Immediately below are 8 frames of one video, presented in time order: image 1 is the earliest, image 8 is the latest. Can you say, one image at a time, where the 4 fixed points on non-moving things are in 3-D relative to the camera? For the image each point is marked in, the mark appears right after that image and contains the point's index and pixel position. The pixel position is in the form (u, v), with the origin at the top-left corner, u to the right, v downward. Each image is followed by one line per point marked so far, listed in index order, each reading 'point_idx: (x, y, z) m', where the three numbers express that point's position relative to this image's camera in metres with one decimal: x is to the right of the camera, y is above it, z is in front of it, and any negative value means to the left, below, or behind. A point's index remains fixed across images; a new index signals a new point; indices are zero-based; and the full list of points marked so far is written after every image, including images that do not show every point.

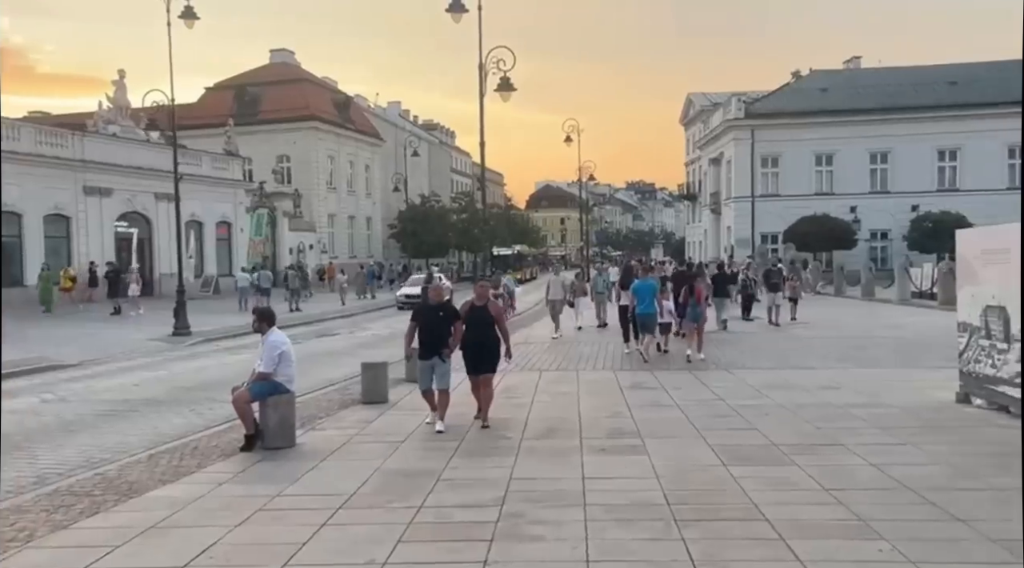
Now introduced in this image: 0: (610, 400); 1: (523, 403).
0: (+1.2, -1.5, +11.7) m
1: (+0.1, -1.5, +11.7) m
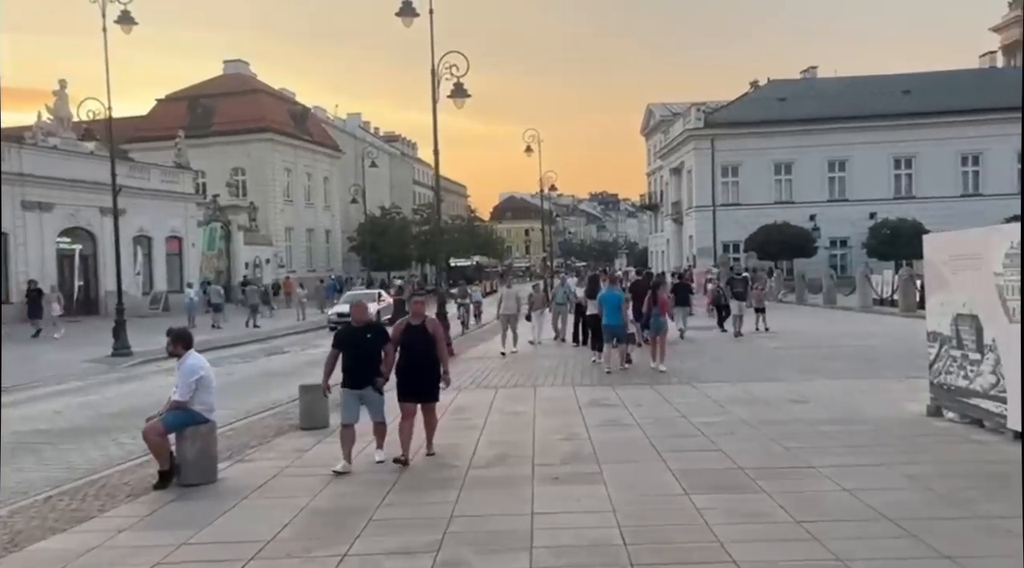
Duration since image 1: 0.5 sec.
0: (+0.6, -1.6, +11.0) m
1: (-0.5, -1.7, +11.0) m
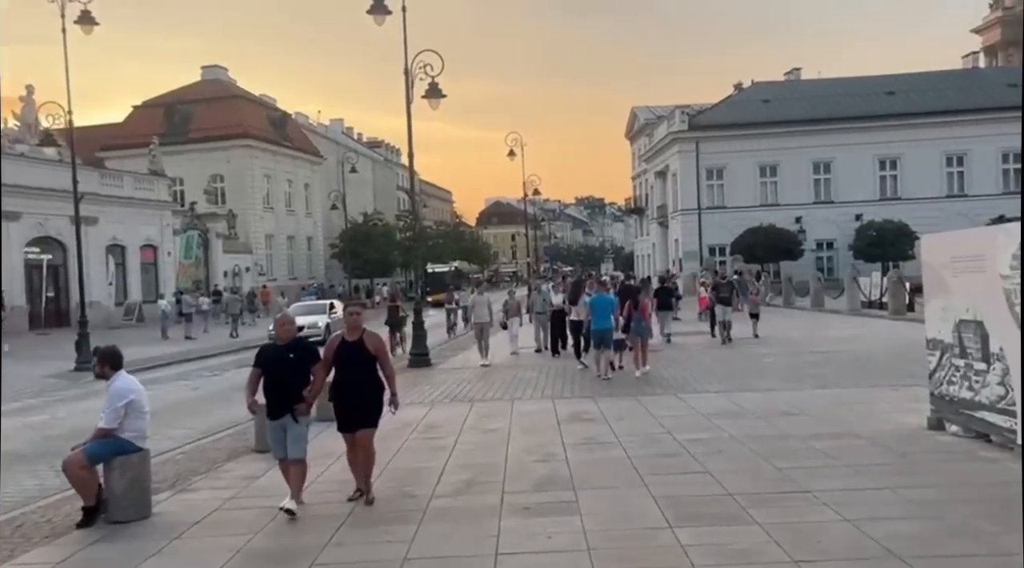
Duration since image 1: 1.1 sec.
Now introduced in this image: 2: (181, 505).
0: (+0.3, -1.7, +10.3) m
1: (-0.8, -1.8, +10.2) m
2: (-2.6, -1.8, +7.4) m
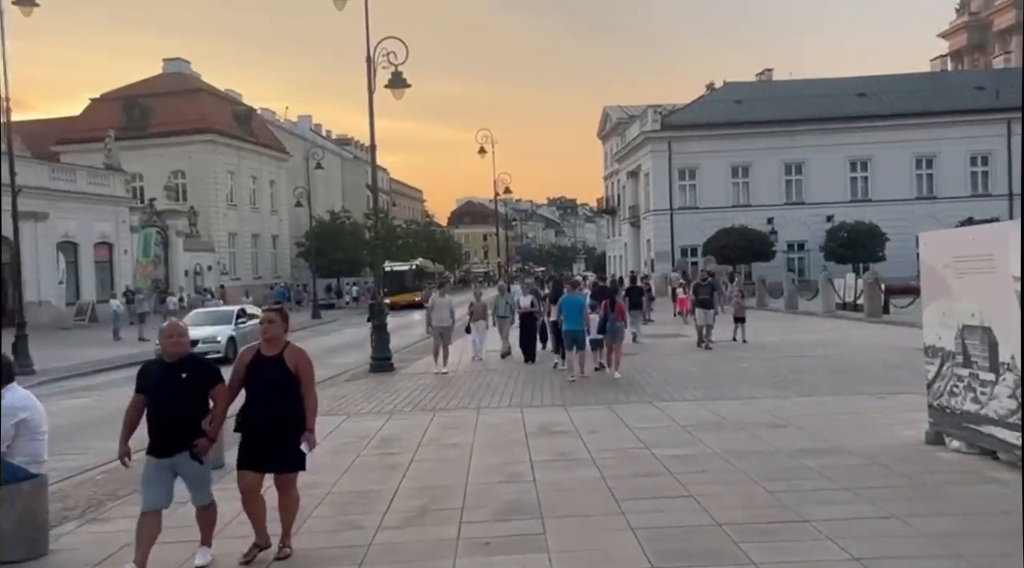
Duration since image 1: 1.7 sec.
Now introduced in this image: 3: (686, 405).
0: (0.0, -1.7, +9.4) m
1: (-1.1, -1.8, +9.3) m
2: (-2.9, -1.8, +6.4) m
3: (+2.3, -1.6, +12.2) m
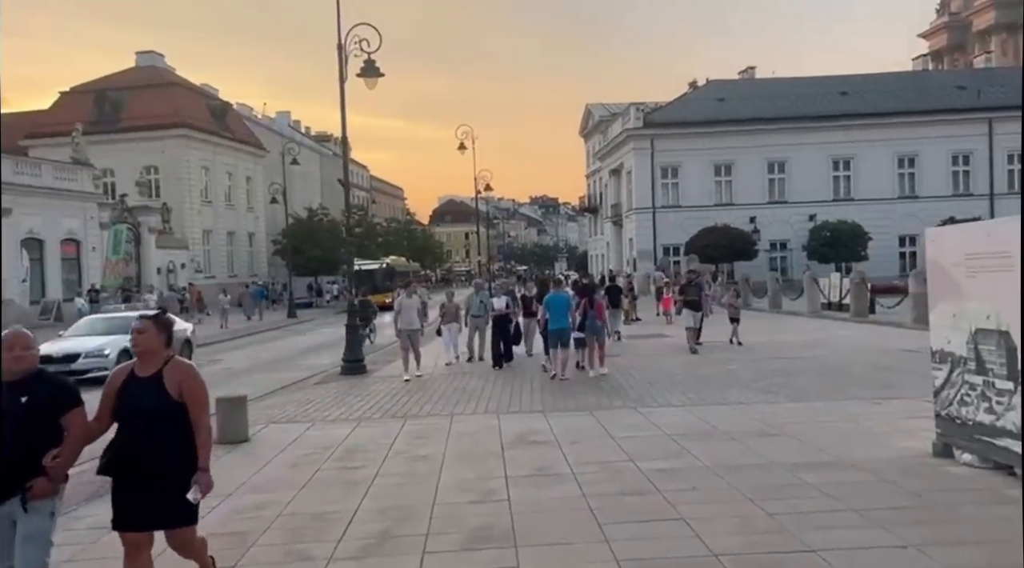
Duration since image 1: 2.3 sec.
0: (-0.3, -1.7, +8.6) m
1: (-1.4, -1.8, +8.5) m
2: (-3.1, -1.7, +5.6) m
3: (+2.0, -1.6, +11.5) m
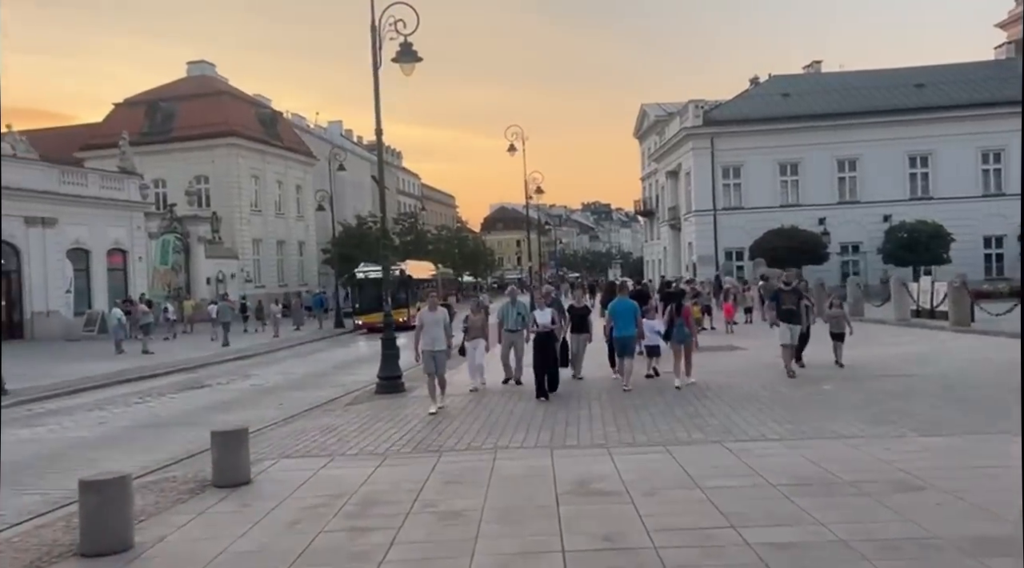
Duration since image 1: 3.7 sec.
0: (+0.1, -1.7, +6.5) m
1: (-1.0, -1.8, +6.4) m
2: (-2.8, -1.8, +3.6) m
3: (+2.5, -1.6, +9.2) m
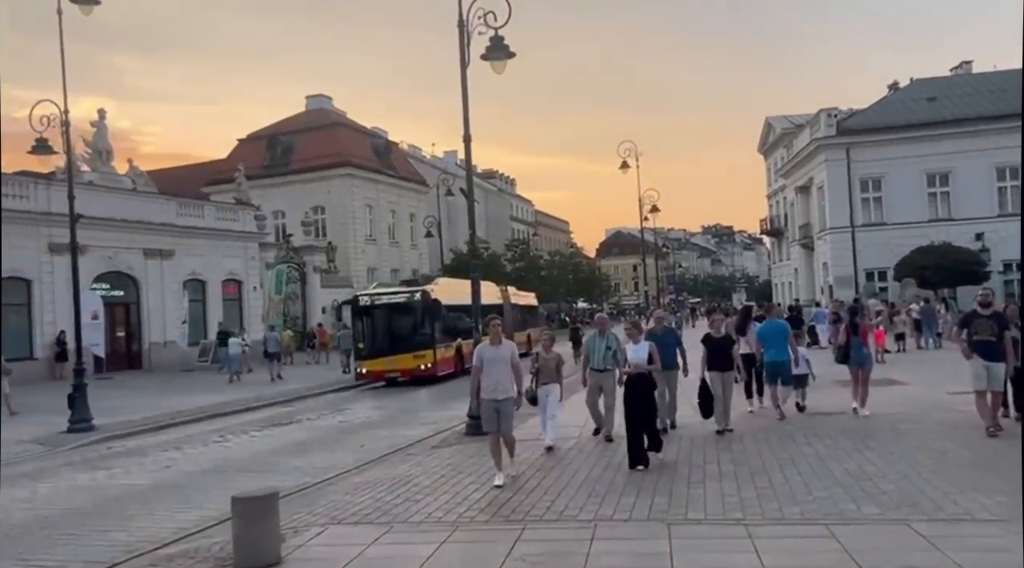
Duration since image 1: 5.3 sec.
0: (+0.5, -1.8, +4.1) m
1: (-0.6, -1.9, +4.2) m
2: (-2.8, -1.8, +1.7) m
3: (+3.3, -1.7, +6.5) m
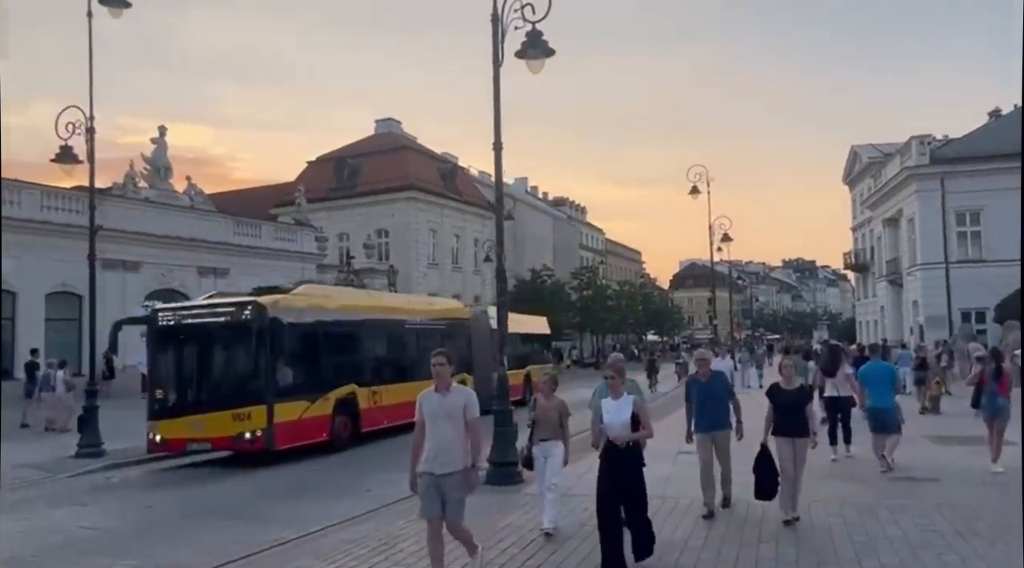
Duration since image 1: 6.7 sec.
0: (+0.1, -1.9, +2.1) m
1: (-1.0, -1.9, +2.2) m
2: (-3.5, -1.7, -0.1) m
3: (+3.0, -1.9, +4.2) m
